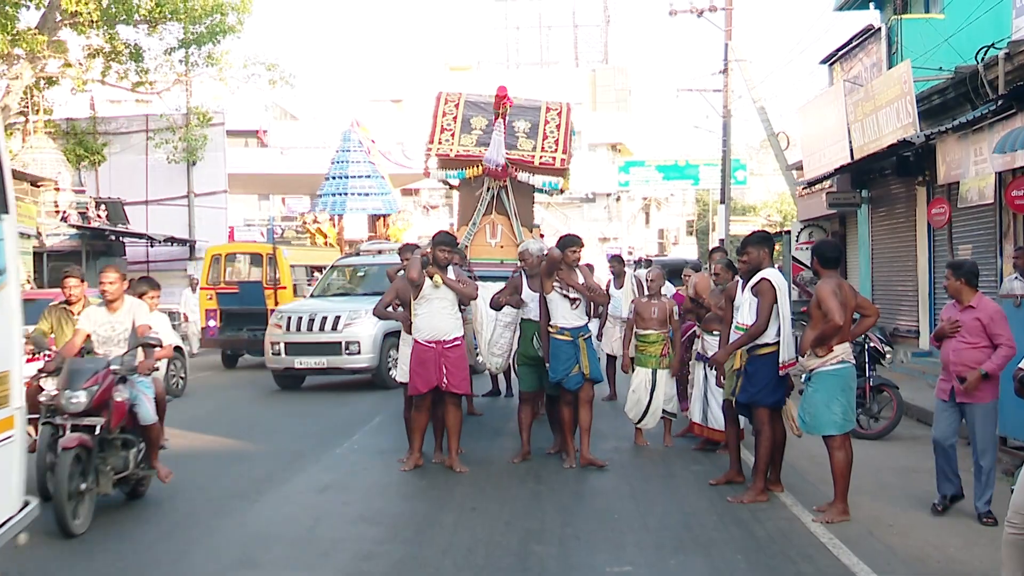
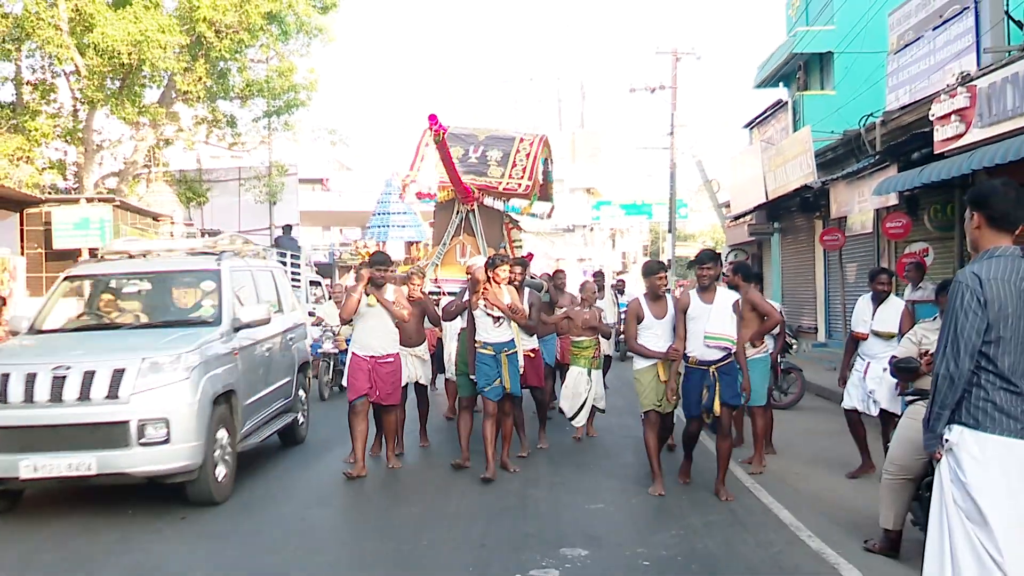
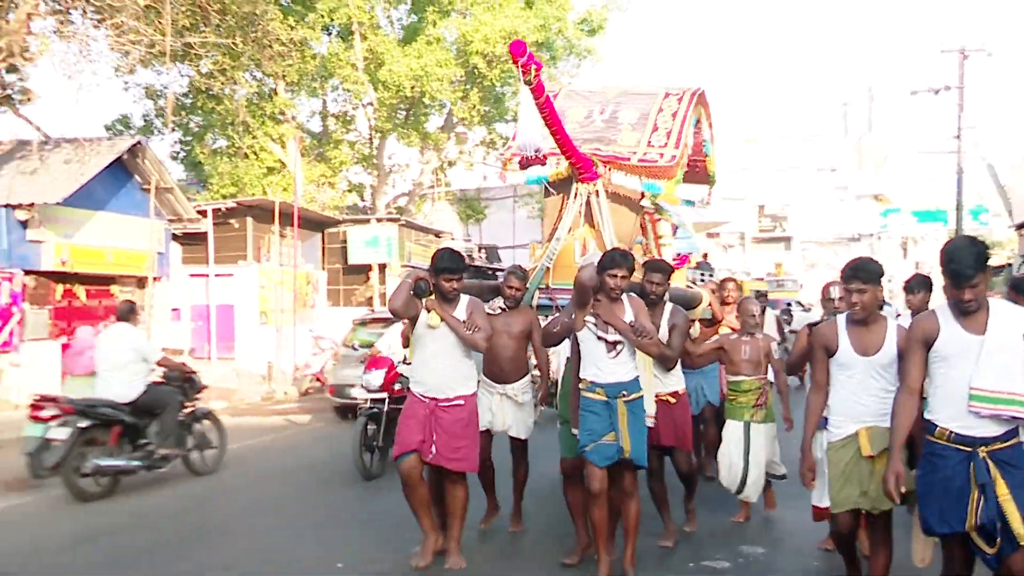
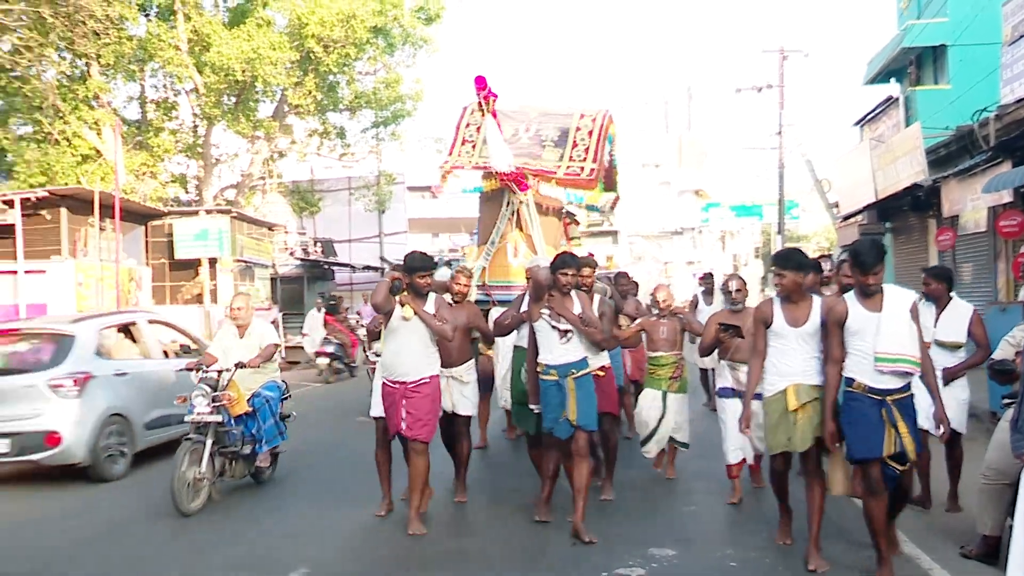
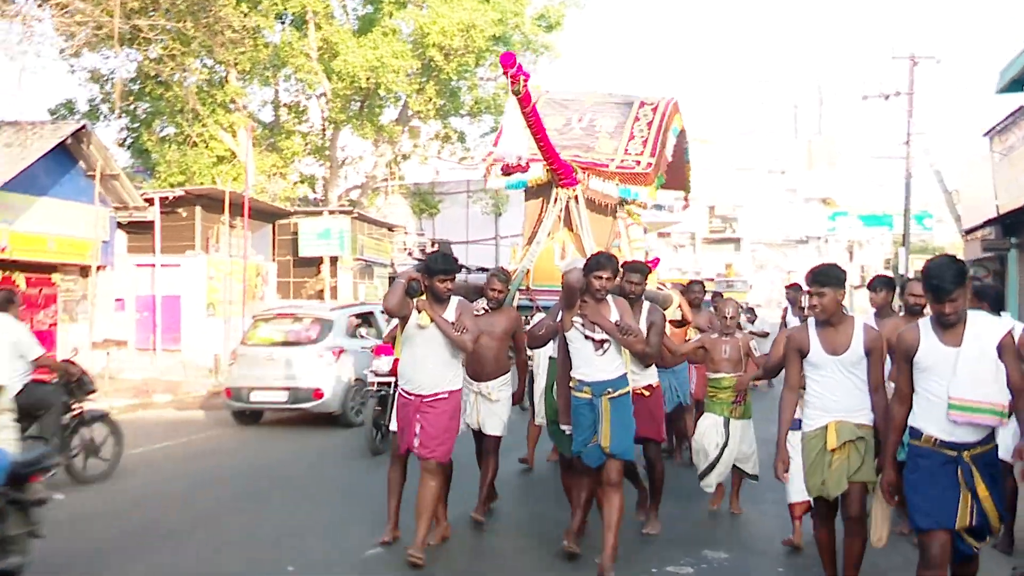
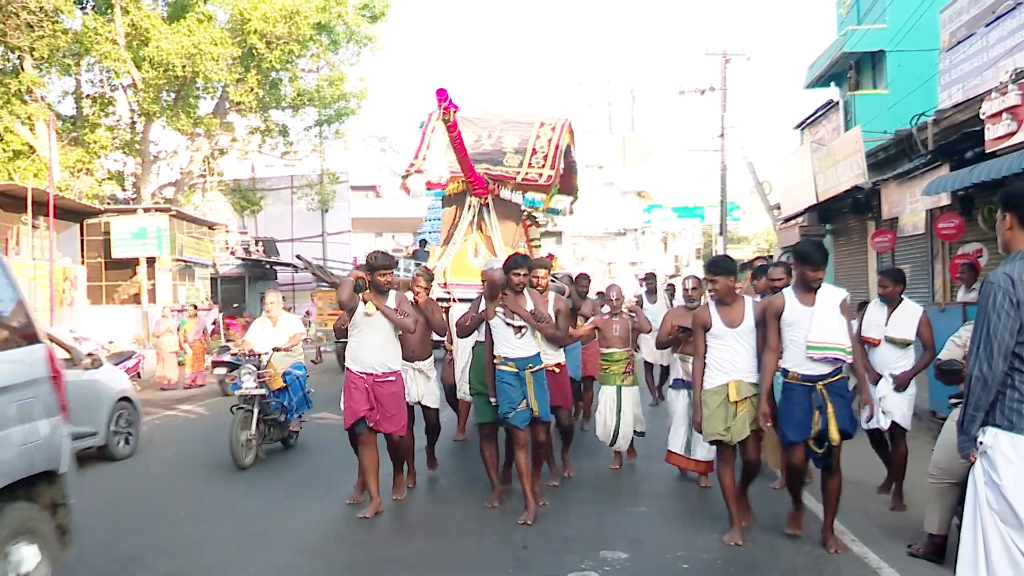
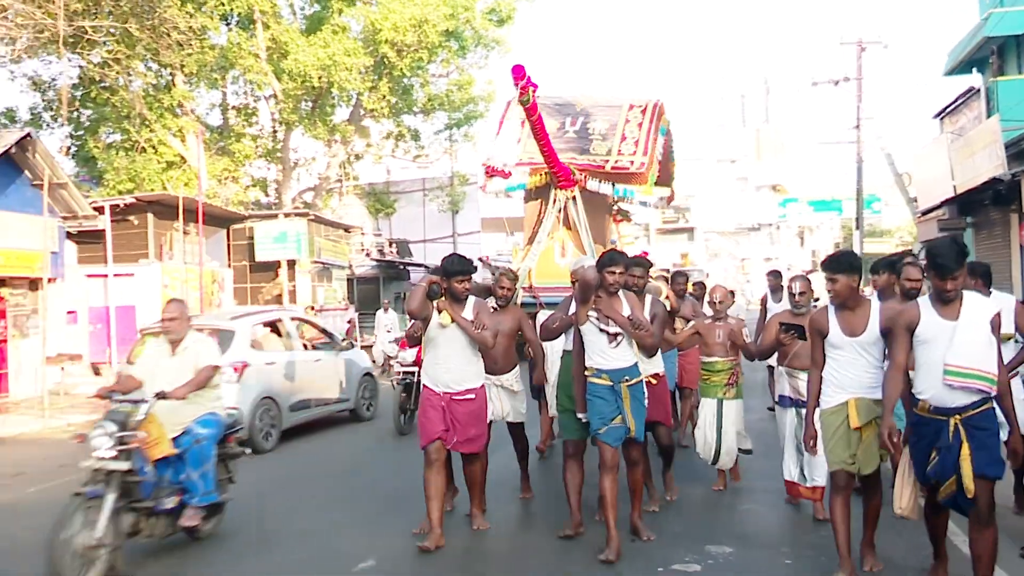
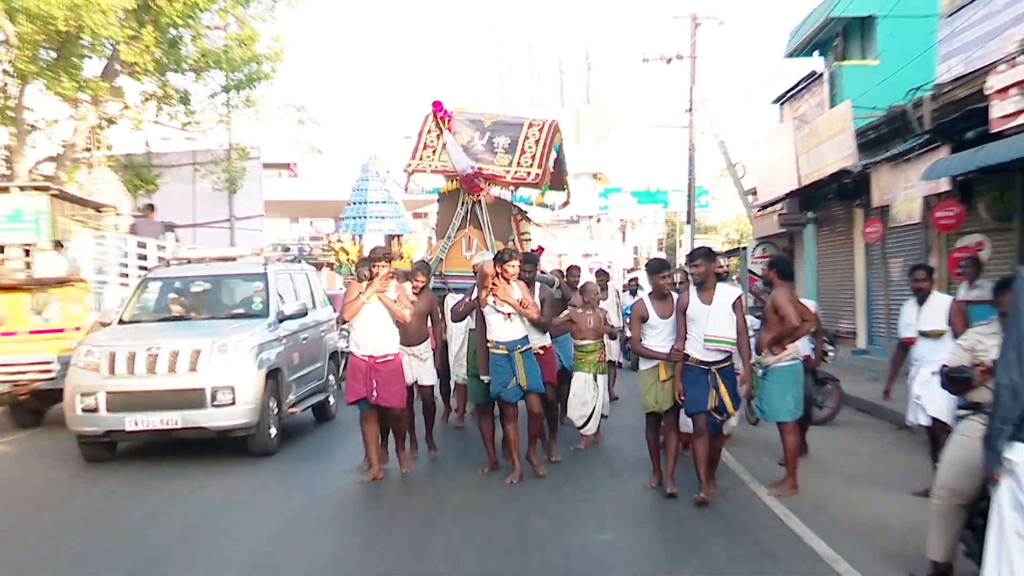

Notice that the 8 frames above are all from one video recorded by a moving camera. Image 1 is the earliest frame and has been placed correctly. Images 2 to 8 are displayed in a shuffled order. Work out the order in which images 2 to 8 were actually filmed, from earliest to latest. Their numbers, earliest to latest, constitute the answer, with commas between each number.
8, 2, 6, 4, 7, 5, 3
